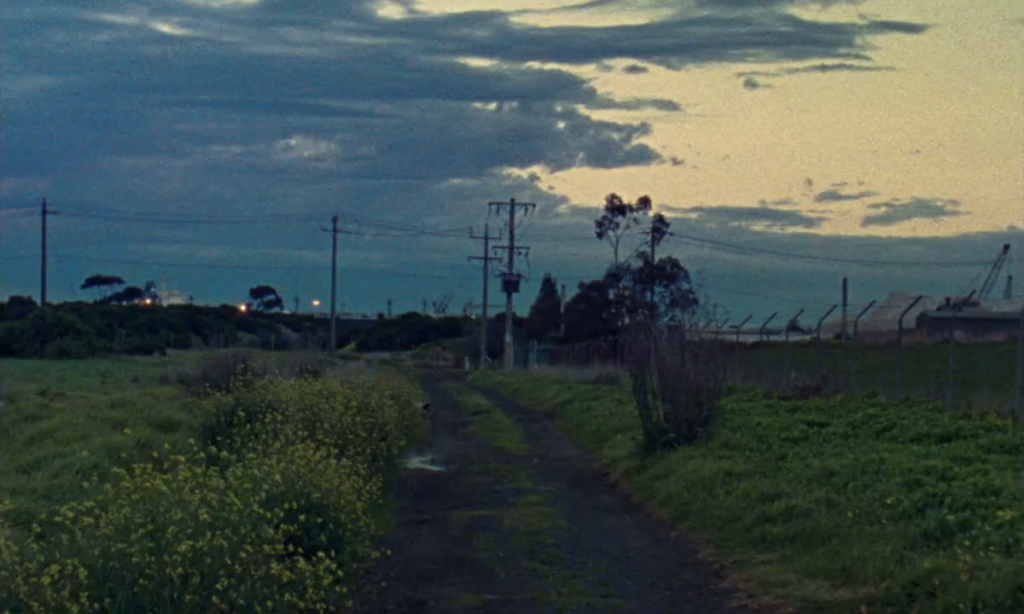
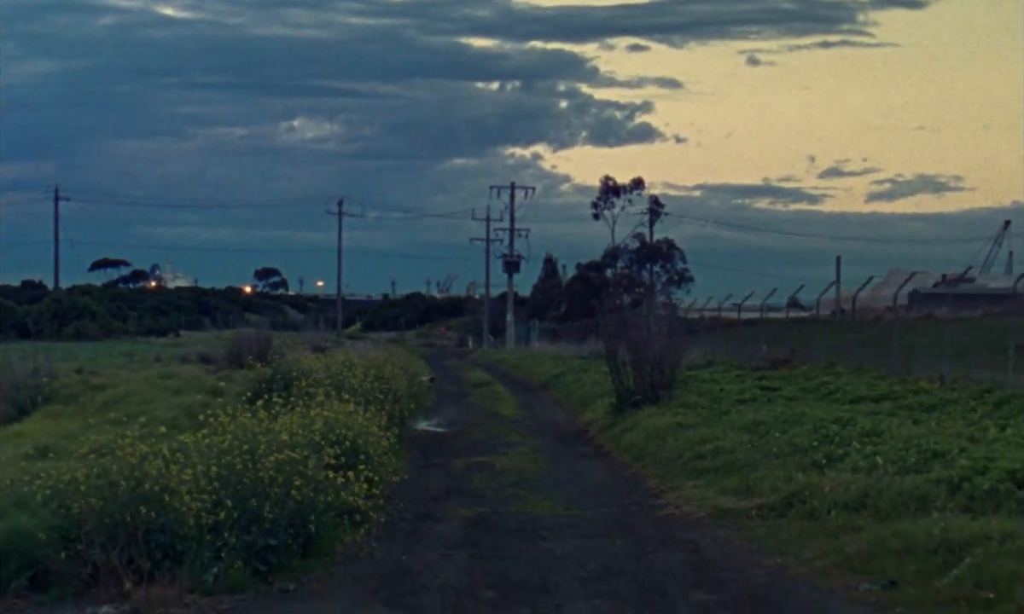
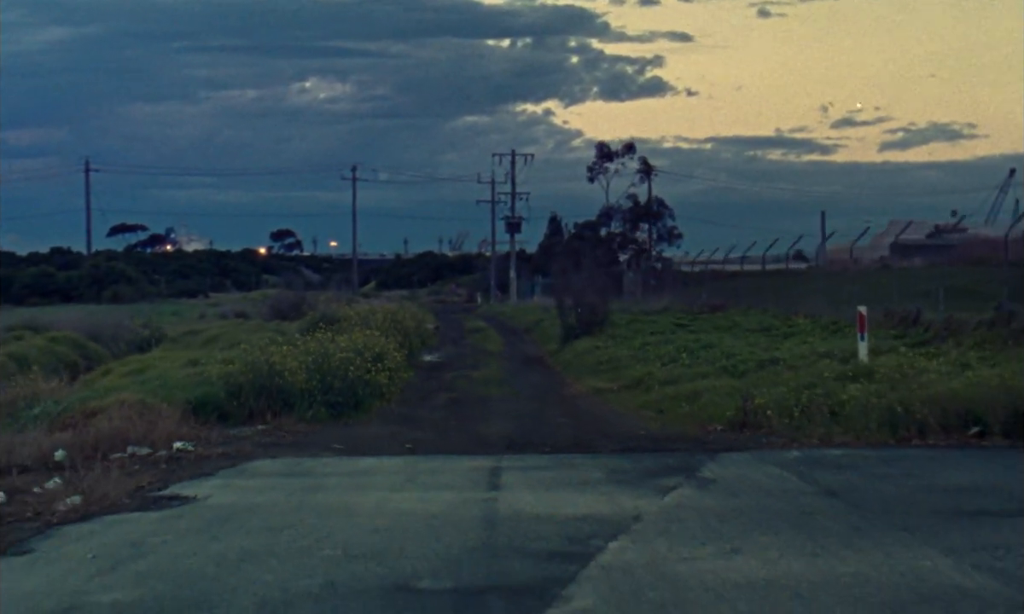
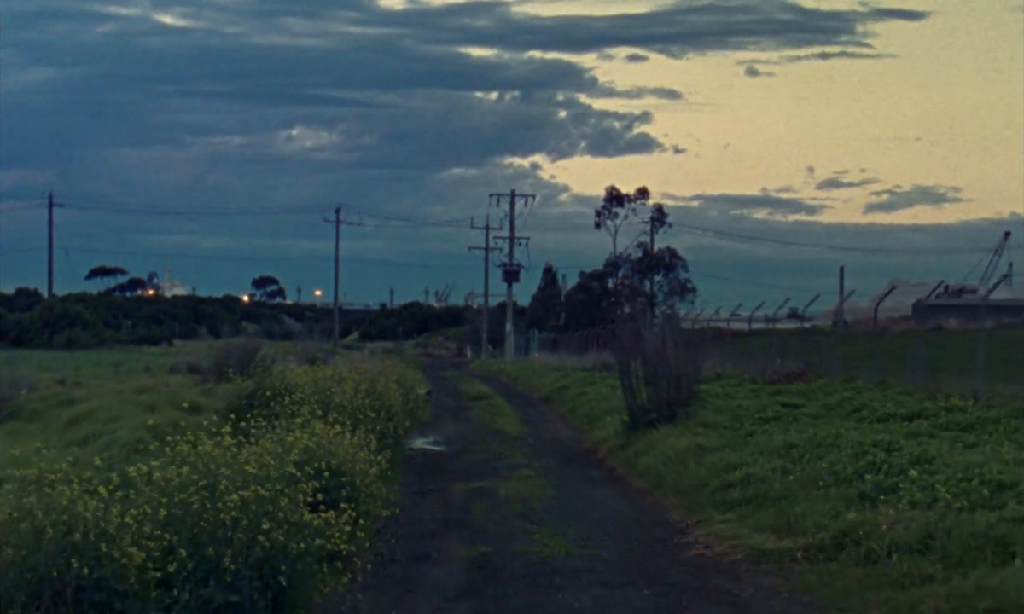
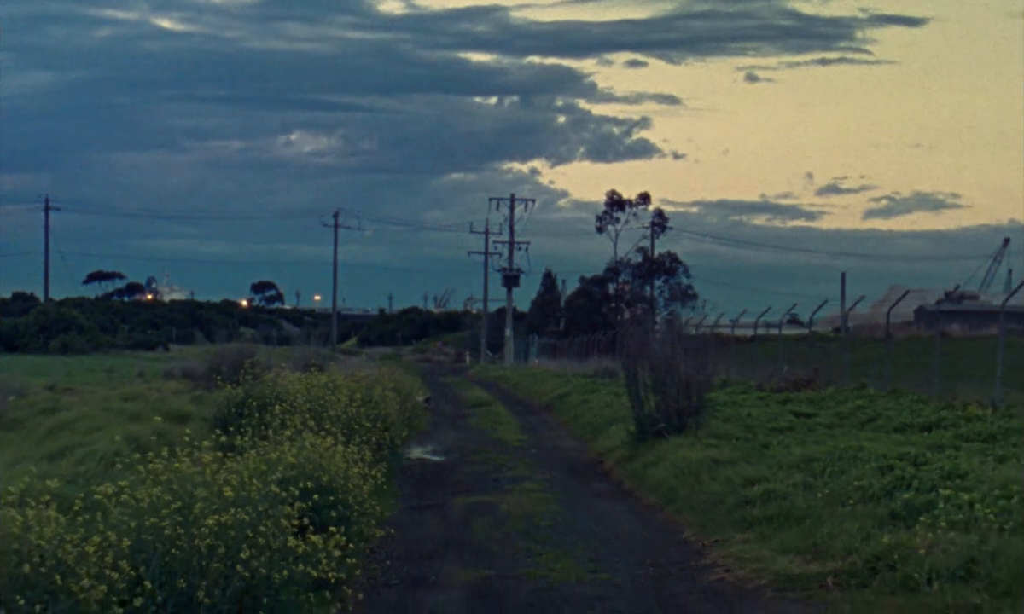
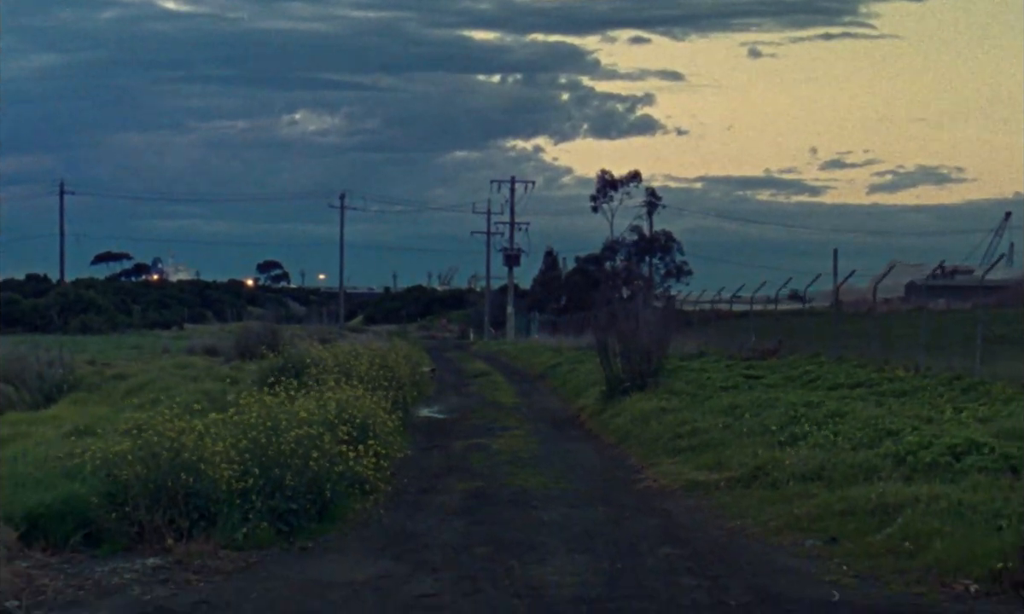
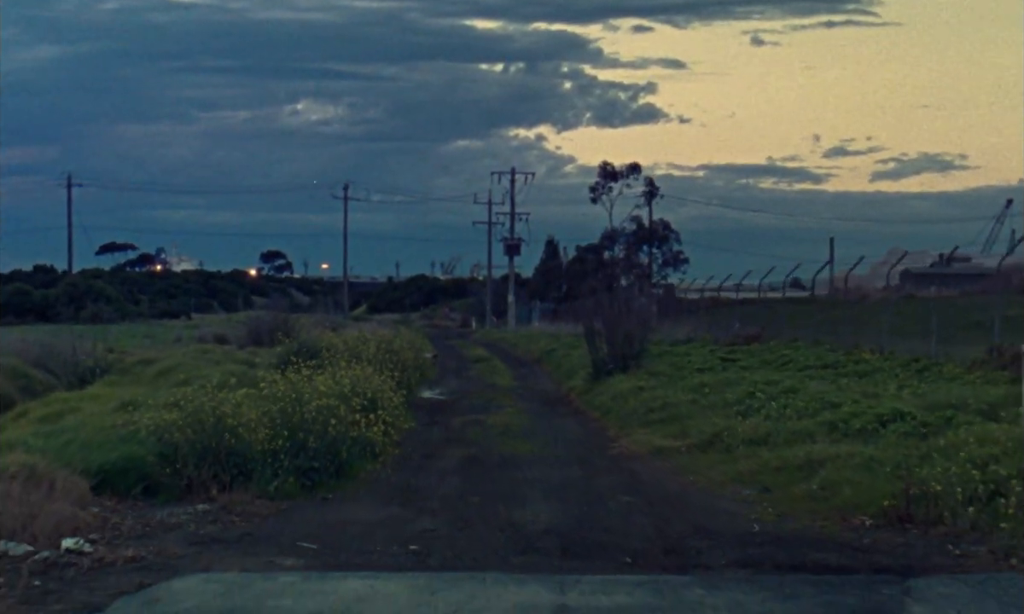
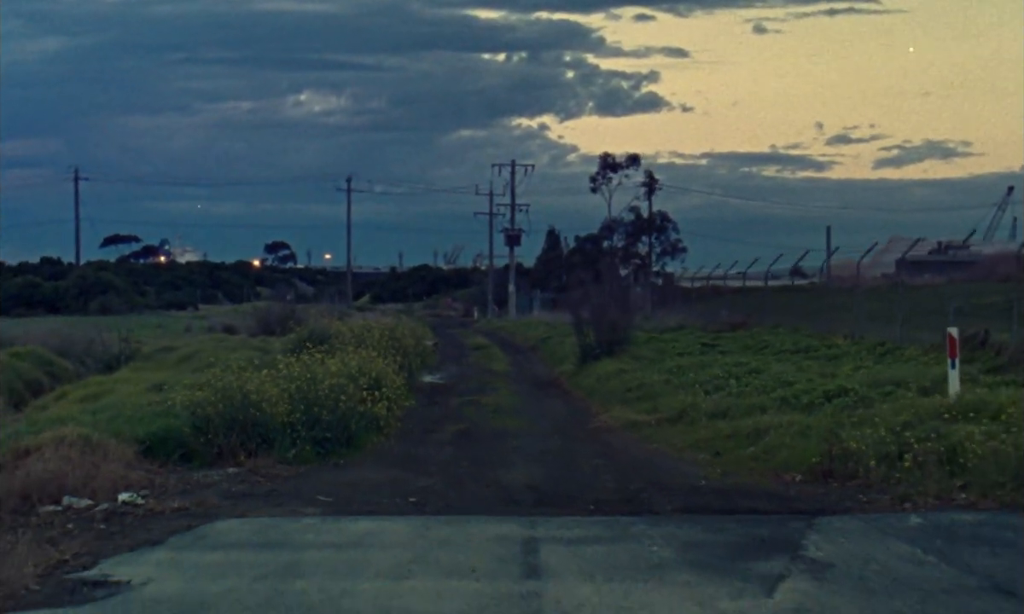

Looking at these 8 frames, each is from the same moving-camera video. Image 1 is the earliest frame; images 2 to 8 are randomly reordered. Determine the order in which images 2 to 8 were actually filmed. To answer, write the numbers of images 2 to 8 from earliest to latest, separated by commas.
5, 4, 2, 6, 7, 8, 3
